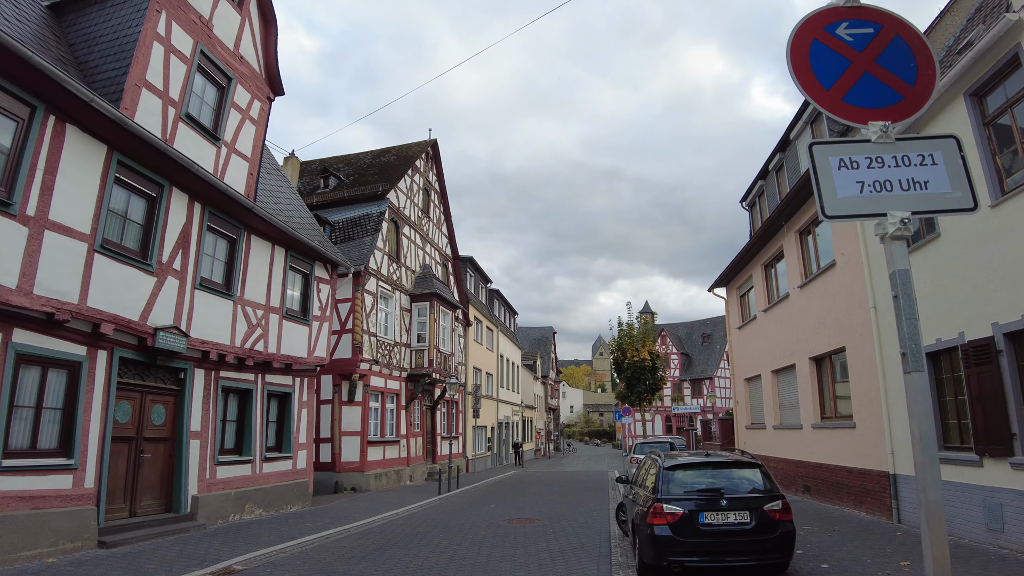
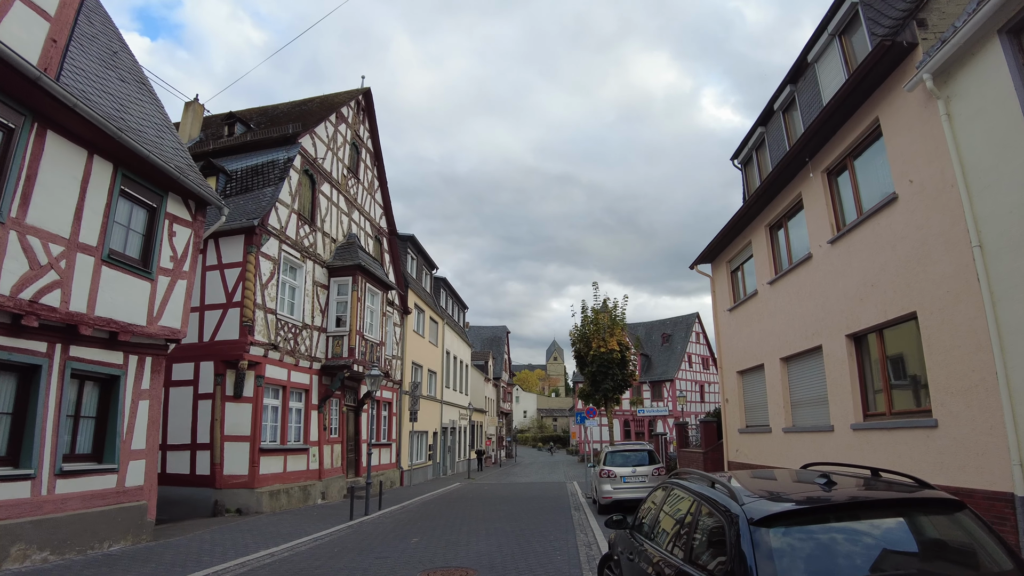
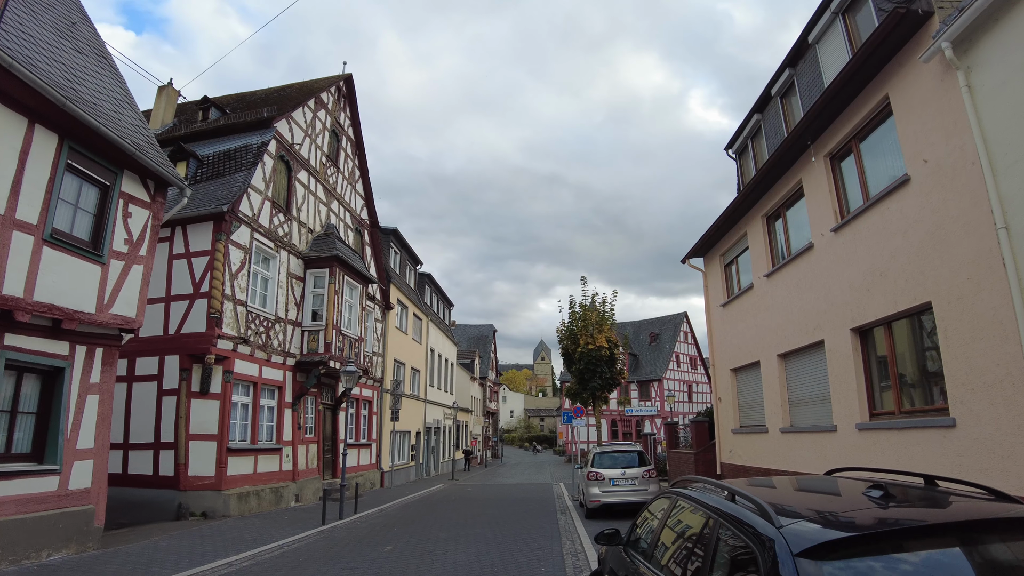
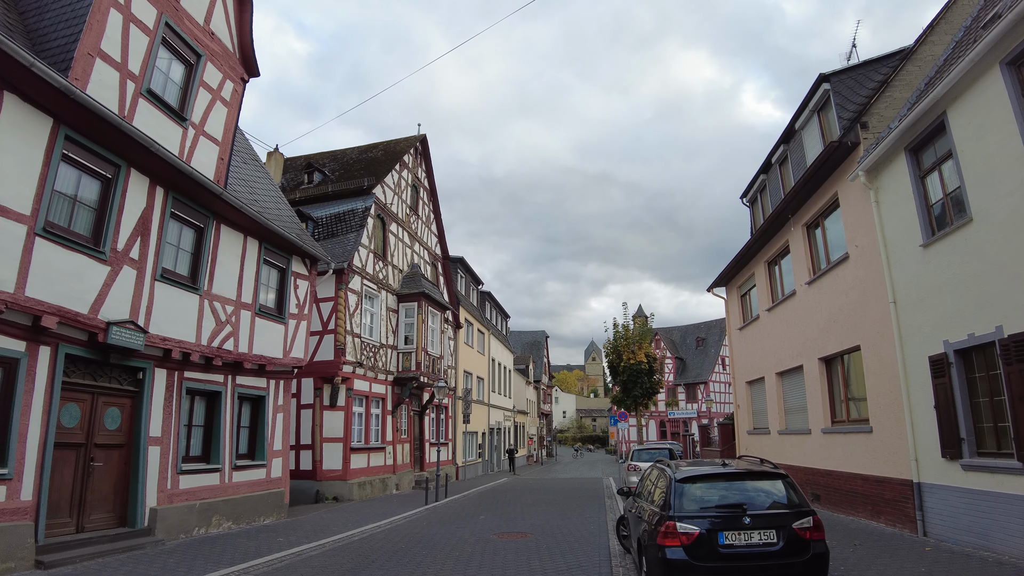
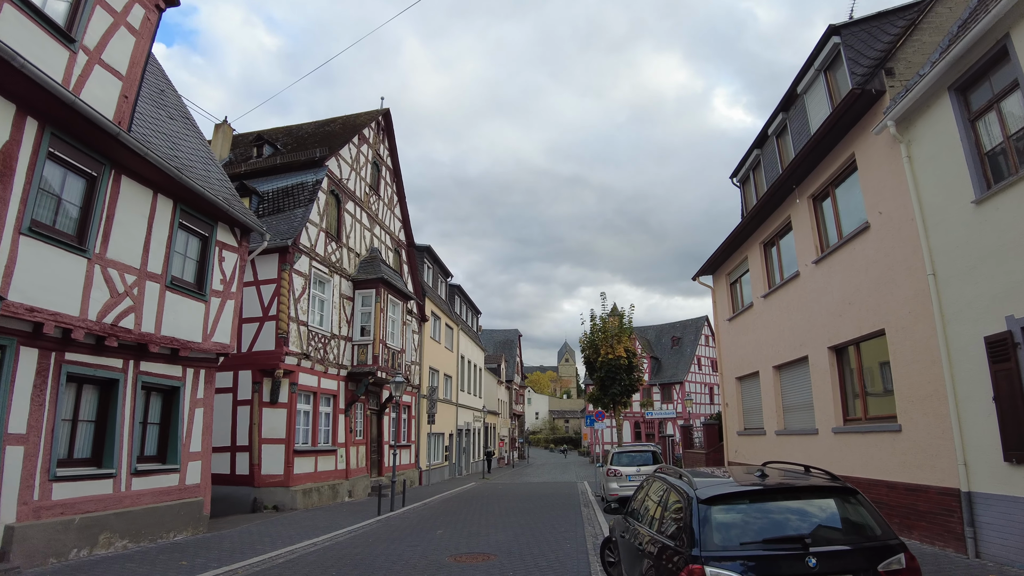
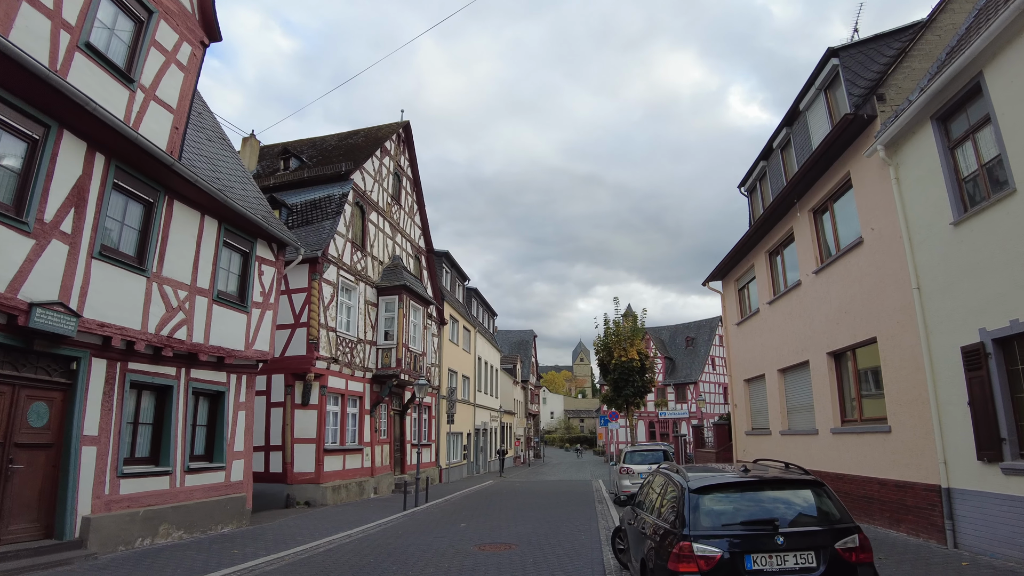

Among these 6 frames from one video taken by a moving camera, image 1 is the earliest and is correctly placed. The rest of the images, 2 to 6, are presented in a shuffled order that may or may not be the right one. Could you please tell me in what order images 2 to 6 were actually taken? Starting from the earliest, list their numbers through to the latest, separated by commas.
4, 6, 5, 2, 3
